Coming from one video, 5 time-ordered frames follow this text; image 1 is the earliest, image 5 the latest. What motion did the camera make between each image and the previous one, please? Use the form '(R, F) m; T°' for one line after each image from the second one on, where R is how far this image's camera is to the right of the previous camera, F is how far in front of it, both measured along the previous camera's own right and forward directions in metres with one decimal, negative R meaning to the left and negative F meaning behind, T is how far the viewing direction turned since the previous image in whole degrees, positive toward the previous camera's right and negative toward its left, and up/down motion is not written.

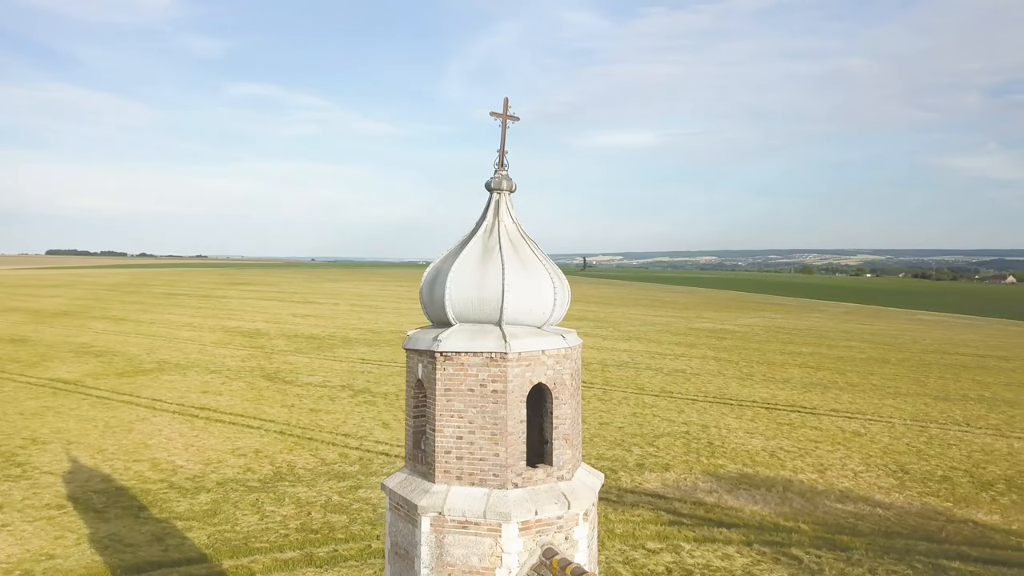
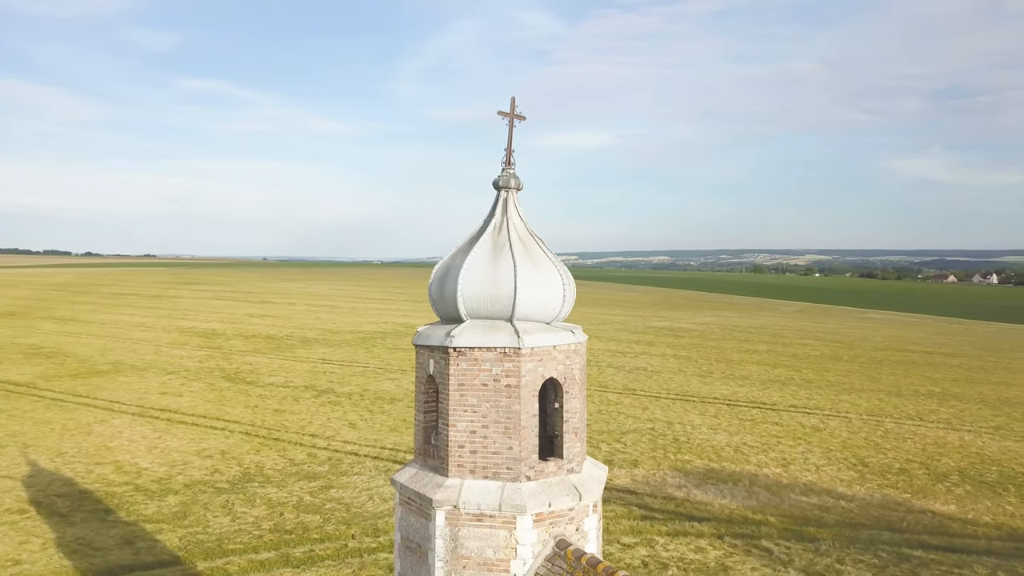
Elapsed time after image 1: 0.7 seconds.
(-0.4, -0.1) m; +3°
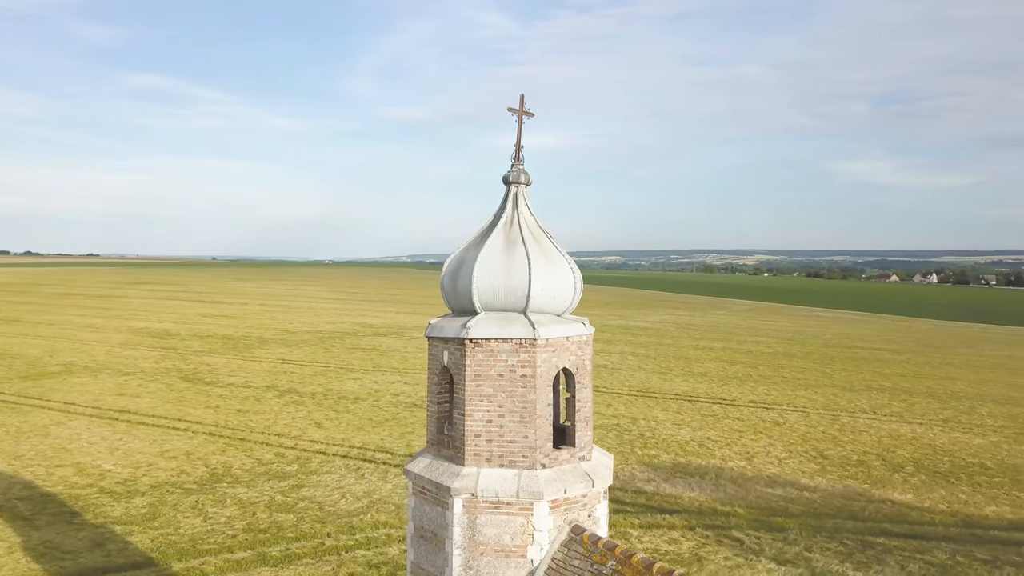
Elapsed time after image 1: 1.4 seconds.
(-0.5, -0.1) m; +3°
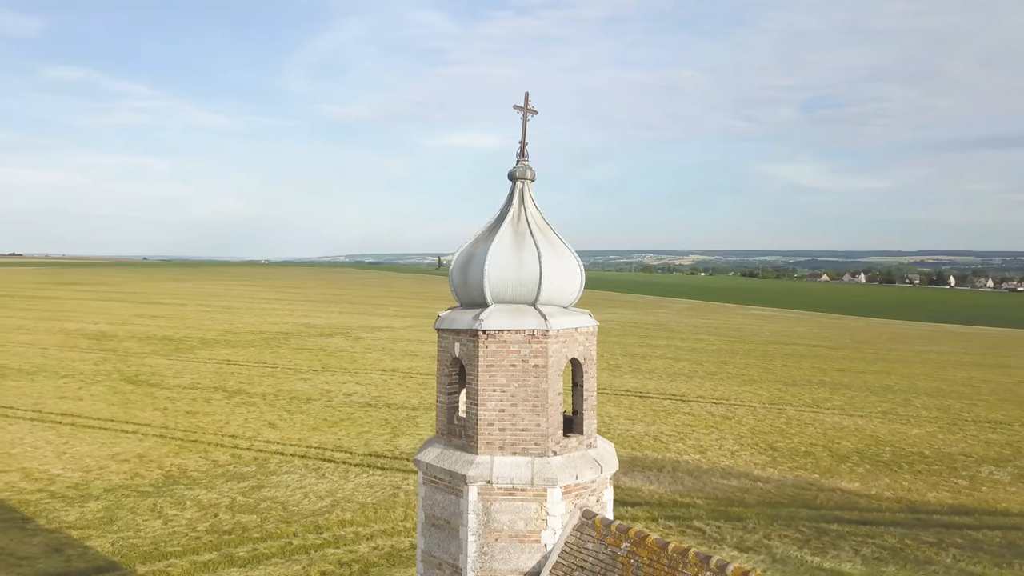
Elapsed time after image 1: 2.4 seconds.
(-0.6, -0.1) m; +4°
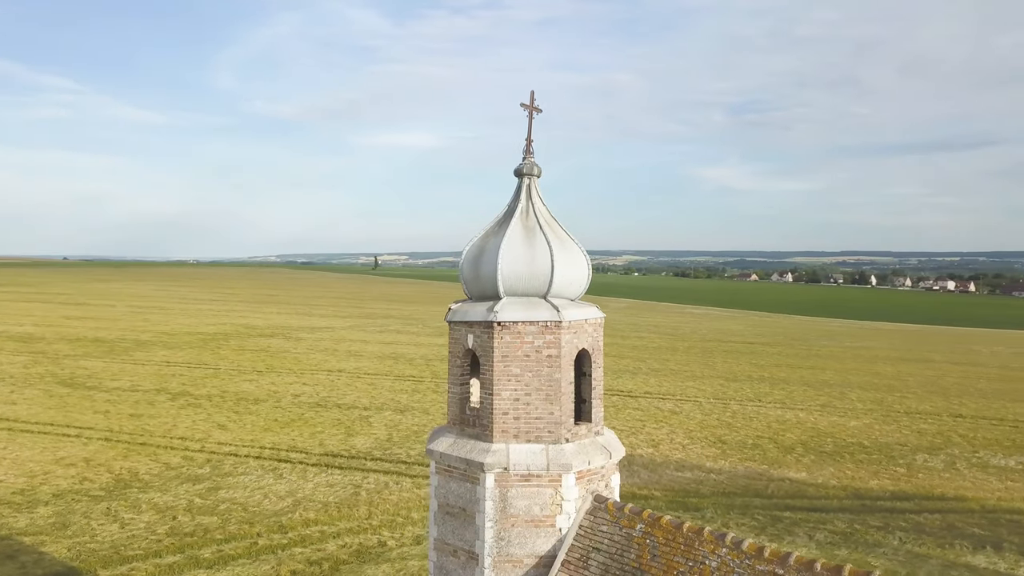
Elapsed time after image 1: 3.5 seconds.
(-0.6, -0.2) m; +5°
